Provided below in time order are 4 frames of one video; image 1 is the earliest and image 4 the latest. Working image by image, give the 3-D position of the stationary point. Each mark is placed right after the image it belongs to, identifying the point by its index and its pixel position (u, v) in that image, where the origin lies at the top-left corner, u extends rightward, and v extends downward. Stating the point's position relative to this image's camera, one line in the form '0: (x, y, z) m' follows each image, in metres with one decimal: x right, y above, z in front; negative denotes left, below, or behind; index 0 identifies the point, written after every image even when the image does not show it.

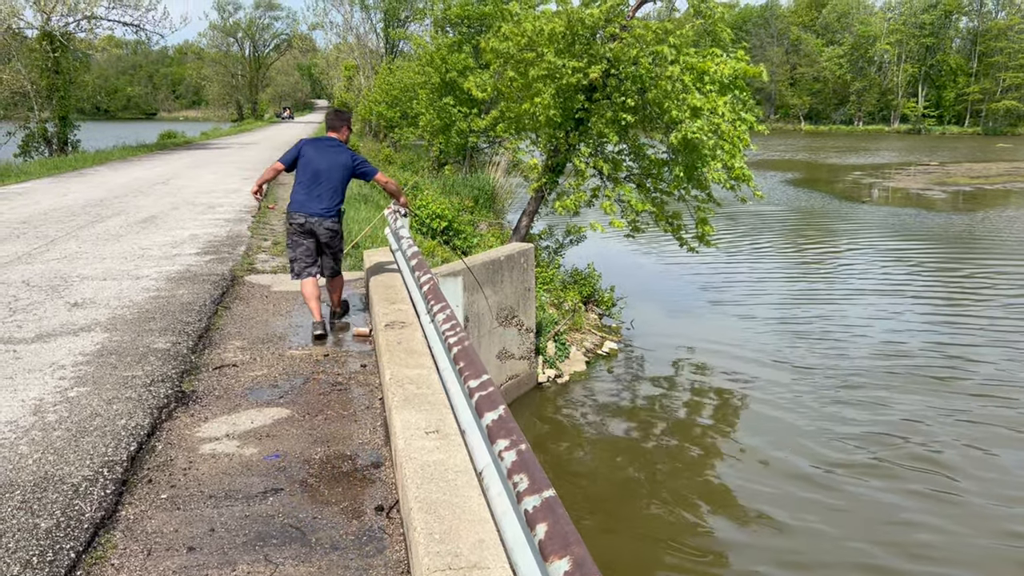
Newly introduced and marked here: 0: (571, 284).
0: (+0.8, +0.1, +11.6) m
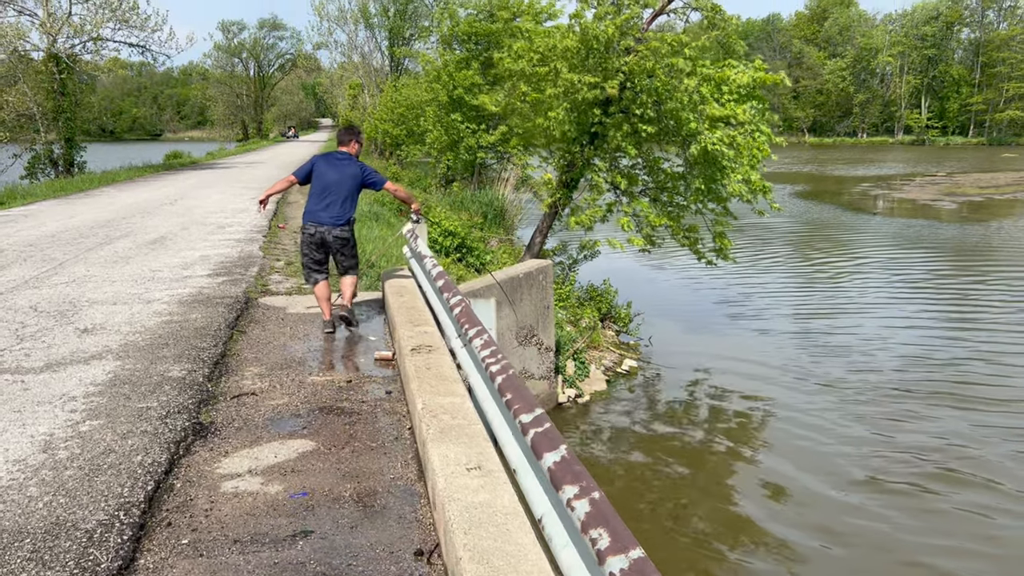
0: (+1.0, -0.2, +11.4) m
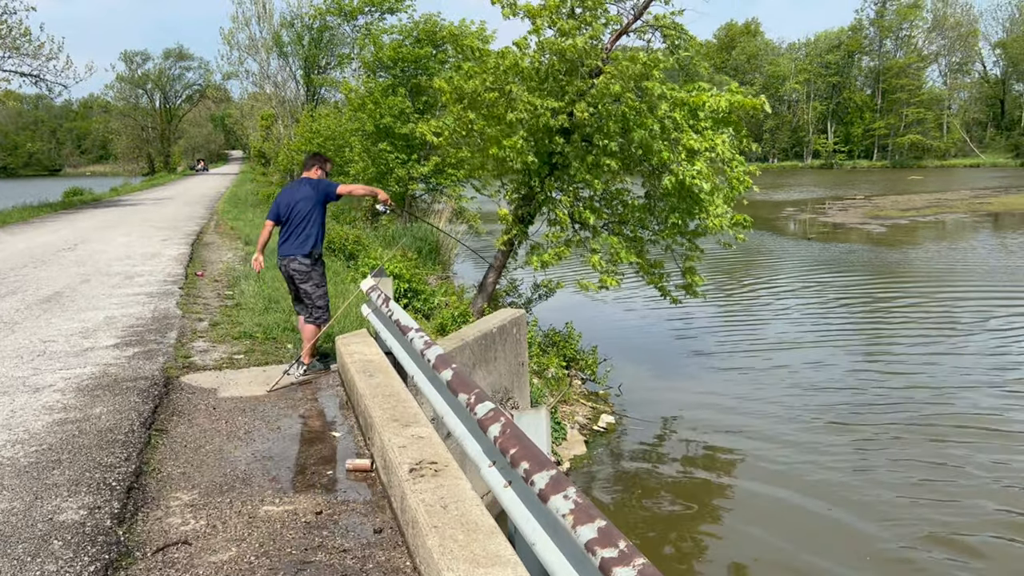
0: (+0.4, -0.7, +10.3) m
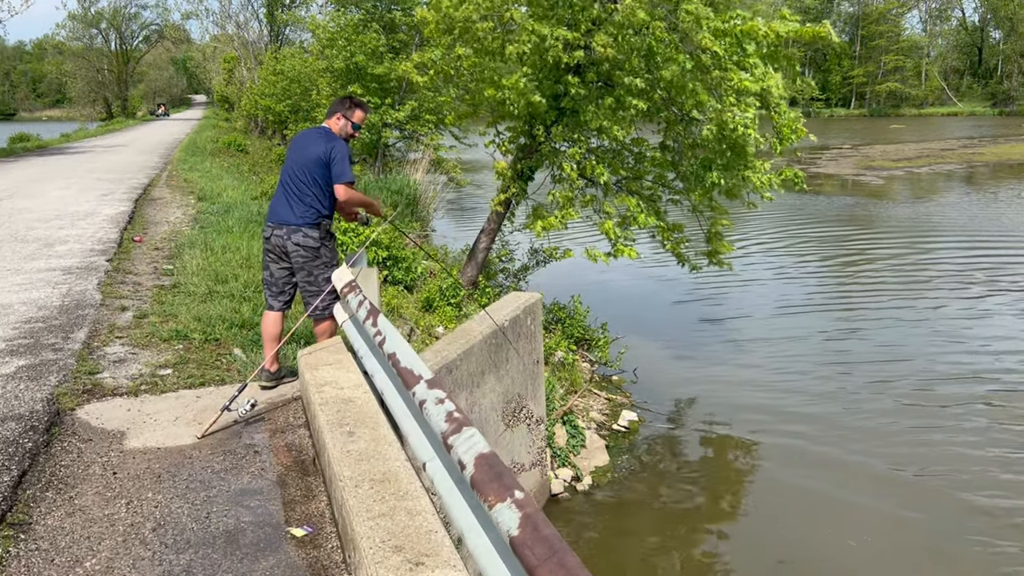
0: (+0.4, -0.4, +8.9) m
